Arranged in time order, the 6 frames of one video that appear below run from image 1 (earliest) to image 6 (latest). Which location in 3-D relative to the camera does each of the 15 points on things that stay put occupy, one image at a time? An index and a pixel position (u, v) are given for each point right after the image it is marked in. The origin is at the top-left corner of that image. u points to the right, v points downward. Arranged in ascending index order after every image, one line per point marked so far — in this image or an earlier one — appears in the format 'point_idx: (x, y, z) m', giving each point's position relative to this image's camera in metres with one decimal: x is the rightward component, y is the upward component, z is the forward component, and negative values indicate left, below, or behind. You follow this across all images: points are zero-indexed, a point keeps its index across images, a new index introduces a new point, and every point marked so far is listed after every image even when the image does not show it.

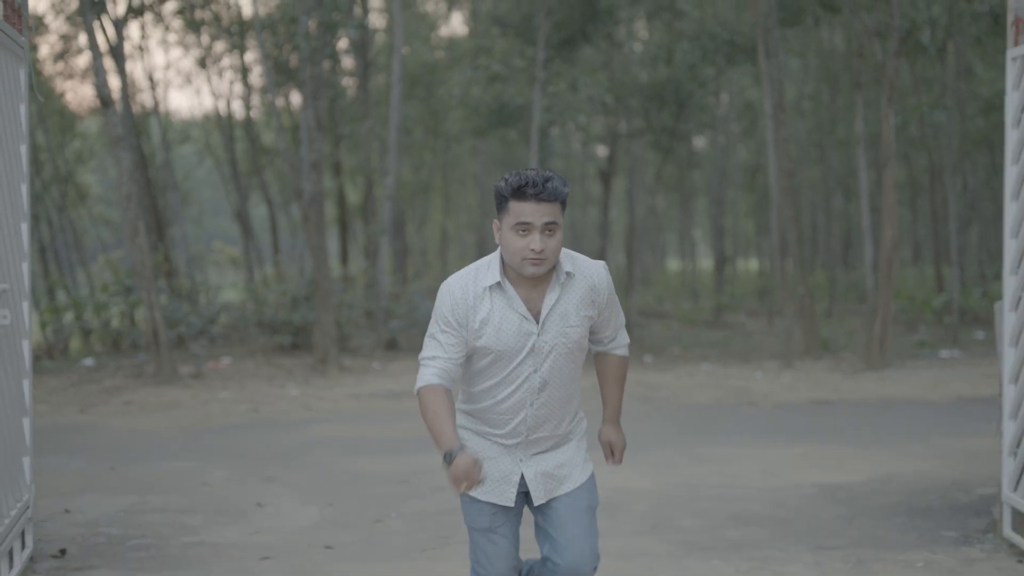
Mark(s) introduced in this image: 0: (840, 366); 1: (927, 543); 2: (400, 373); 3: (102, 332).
0: (+4.4, -1.0, +17.3) m
1: (+2.1, -1.3, +6.7) m
2: (-1.5, -1.1, +16.8) m
3: (-5.7, -0.6, +18.1) m
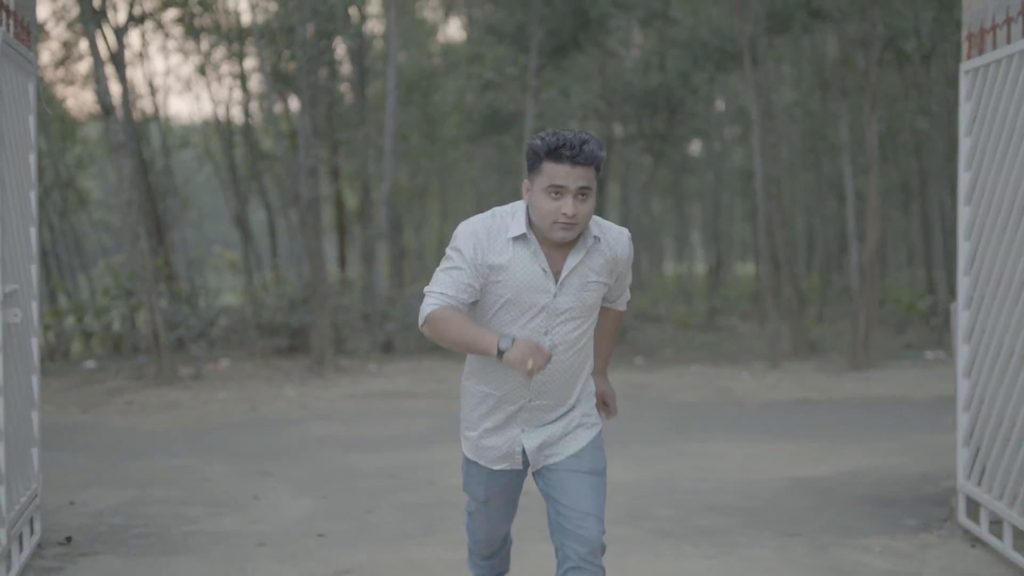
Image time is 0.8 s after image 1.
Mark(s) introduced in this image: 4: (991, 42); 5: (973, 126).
0: (+4.3, -1.1, +17.7) m
1: (+2.0, -1.3, +7.1) m
2: (-1.5, -1.1, +17.2) m
3: (-5.8, -0.7, +18.5) m
4: (+2.4, +1.2, +6.5) m
5: (+2.3, +0.8, +6.6) m
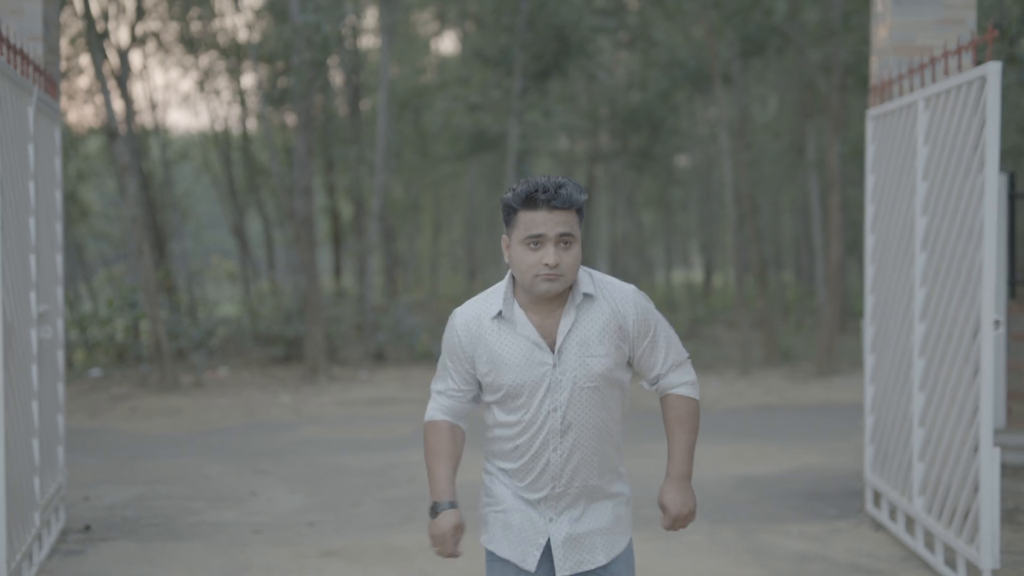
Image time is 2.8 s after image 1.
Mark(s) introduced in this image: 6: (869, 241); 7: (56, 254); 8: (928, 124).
0: (+4.0, -1.2, +18.7) m
1: (+1.8, -1.4, +8.0) m
2: (-1.8, -1.3, +18.1) m
3: (-6.1, -0.8, +19.4) m
4: (+2.2, +1.1, +7.5) m
5: (+2.1, +0.7, +7.5) m
6: (+2.1, +0.3, +7.6) m
7: (-2.5, +0.2, +7.1) m
8: (+2.1, +0.8, +6.5) m
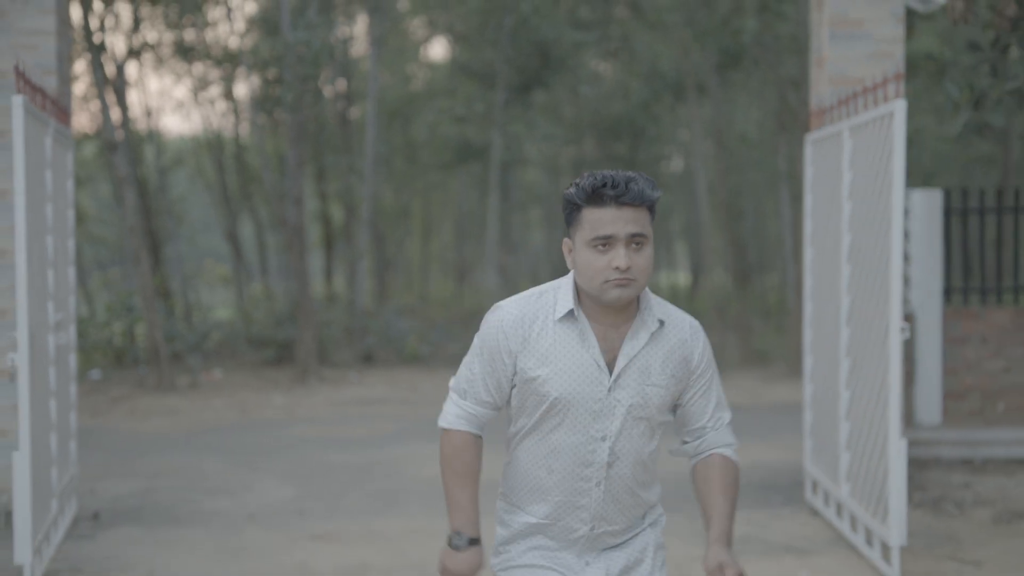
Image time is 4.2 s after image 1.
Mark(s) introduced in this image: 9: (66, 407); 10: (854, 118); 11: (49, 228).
0: (+3.8, -1.3, +19.4) m
1: (+1.6, -1.5, +8.8) m
2: (-2.0, -1.4, +18.9) m
3: (-6.3, -0.9, +20.2) m
4: (+2.0, +1.1, +8.3) m
5: (+1.9, +0.6, +8.3) m
6: (+1.9, +0.2, +8.3) m
7: (-2.7, +0.1, +7.9) m
8: (+1.9, +0.8, +7.3) m
9: (-2.7, -0.7, +7.8) m
10: (+1.9, +0.9, +7.1) m
11: (-2.5, +0.3, +7.2) m
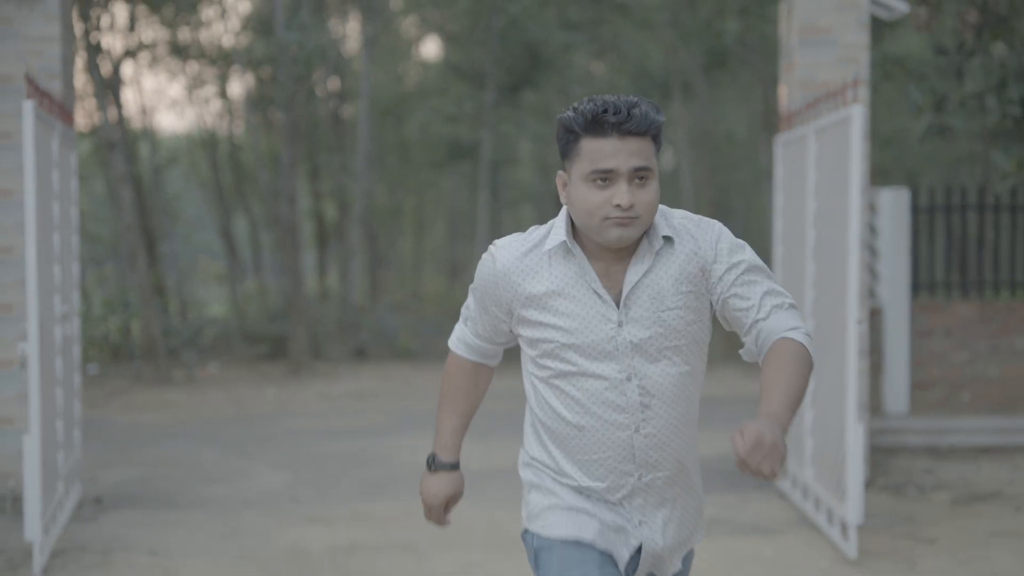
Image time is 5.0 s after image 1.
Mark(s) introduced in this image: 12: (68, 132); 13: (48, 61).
0: (+3.6, -1.3, +19.9) m
1: (+1.5, -1.4, +9.2) m
2: (-2.2, -1.3, +19.3) m
3: (-6.5, -0.9, +20.5) m
4: (+1.9, +1.1, +8.7) m
5: (+1.8, +0.7, +8.7) m
6: (+1.8, +0.2, +8.7) m
7: (-2.8, +0.2, +8.3) m
8: (+1.8, +0.8, +7.7) m
9: (-2.8, -0.7, +8.2) m
10: (+1.8, +1.0, +7.5) m
11: (-2.6, +0.4, +7.6) m
12: (-2.8, +1.0, +8.2) m
13: (-2.9, +1.4, +8.3) m
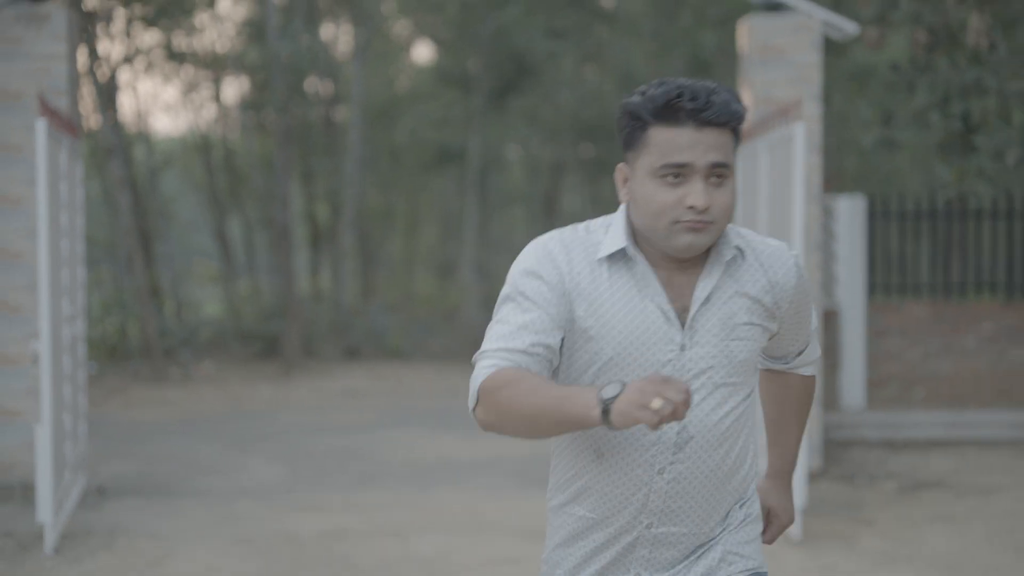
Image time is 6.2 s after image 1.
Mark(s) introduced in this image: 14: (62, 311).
0: (+3.4, -1.3, +20.5) m
1: (+1.4, -1.4, +9.8) m
2: (-2.4, -1.3, +19.9) m
3: (-6.7, -0.9, +21.1) m
4: (+1.7, +1.1, +9.3) m
5: (+1.6, +0.7, +9.3) m
6: (+1.6, +0.2, +9.4) m
7: (-3.0, +0.1, +8.9) m
8: (+1.6, +0.8, +8.3) m
9: (-2.9, -0.7, +8.8) m
10: (+1.6, +0.9, +8.1) m
11: (-2.8, +0.3, +8.1) m
12: (-3.0, +1.0, +8.8) m
13: (-3.1, +1.4, +8.8) m
14: (-2.8, -0.1, +8.1) m
